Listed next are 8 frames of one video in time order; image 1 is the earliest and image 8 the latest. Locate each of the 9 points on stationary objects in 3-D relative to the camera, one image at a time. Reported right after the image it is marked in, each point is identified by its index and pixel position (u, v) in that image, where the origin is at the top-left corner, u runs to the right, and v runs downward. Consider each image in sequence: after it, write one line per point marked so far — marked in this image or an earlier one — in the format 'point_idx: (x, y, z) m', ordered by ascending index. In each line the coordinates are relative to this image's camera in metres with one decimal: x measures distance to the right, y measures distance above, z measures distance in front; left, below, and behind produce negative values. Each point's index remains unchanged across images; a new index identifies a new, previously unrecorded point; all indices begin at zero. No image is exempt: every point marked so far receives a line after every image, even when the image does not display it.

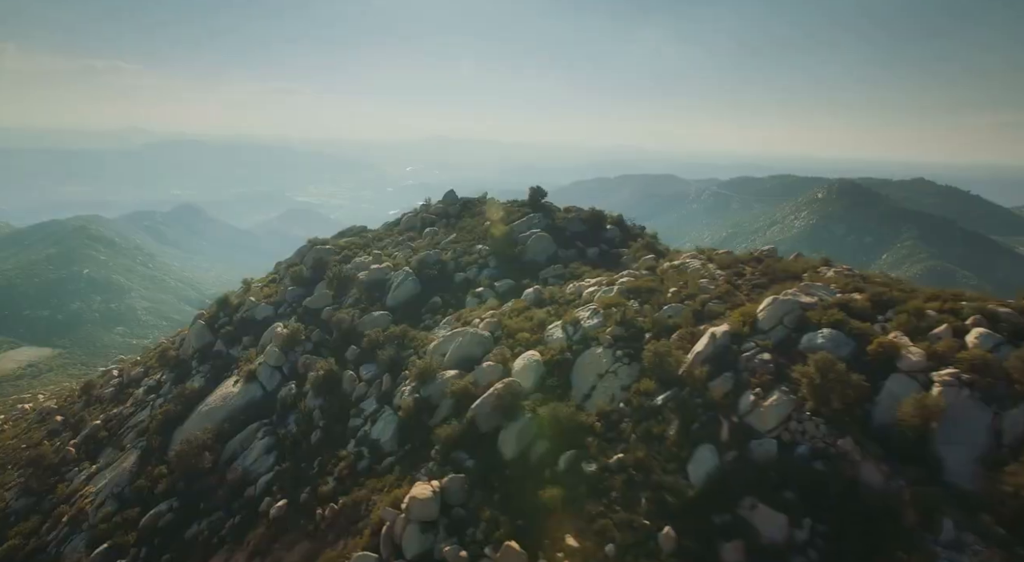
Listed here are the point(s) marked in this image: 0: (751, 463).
0: (+6.4, -4.8, +16.9) m
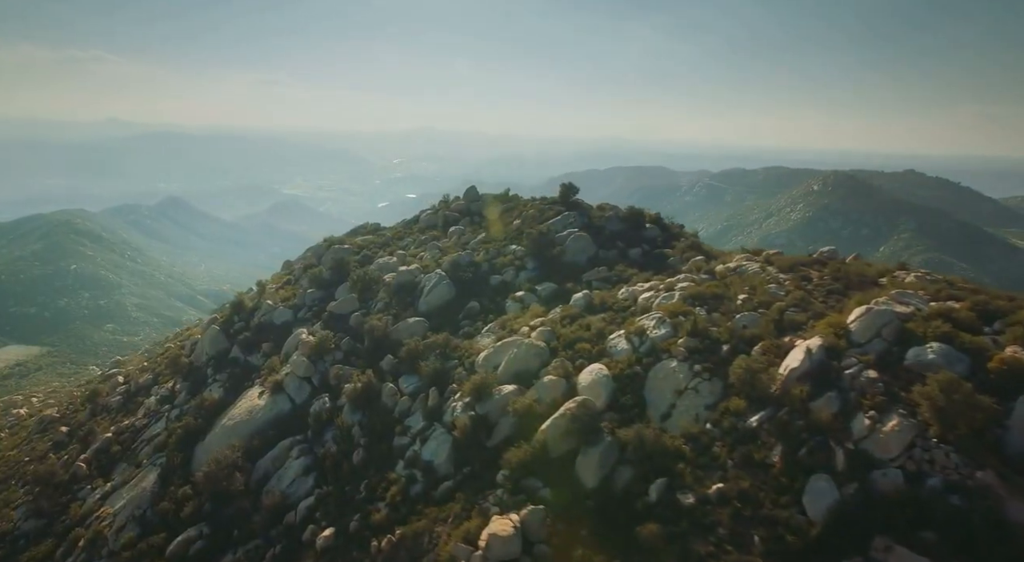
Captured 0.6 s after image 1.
0: (+8.7, -5.2, +15.2) m
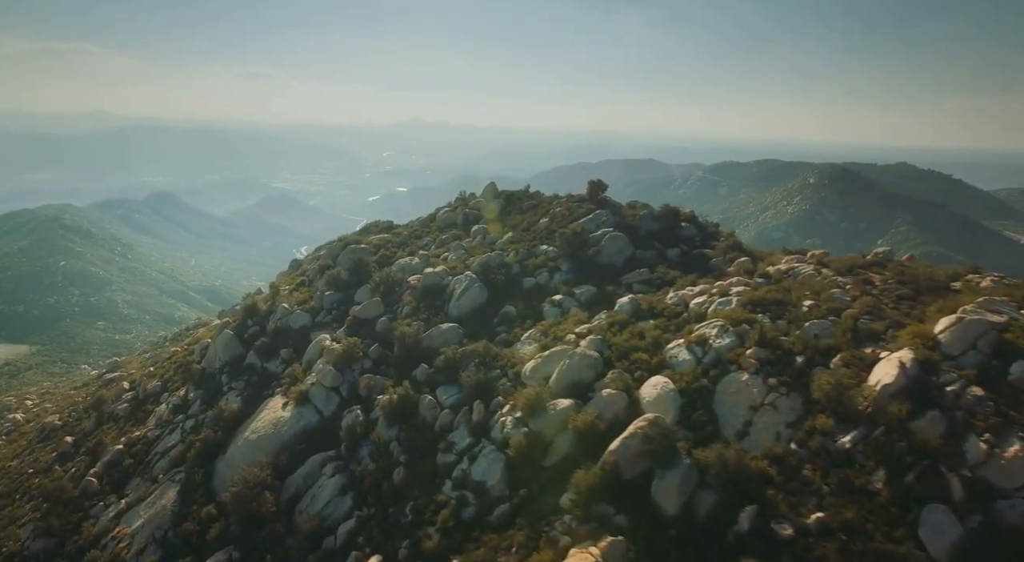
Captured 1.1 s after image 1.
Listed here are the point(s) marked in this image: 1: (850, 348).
0: (+10.7, -5.4, +13.9) m
1: (+10.5, -2.1, +19.8) m
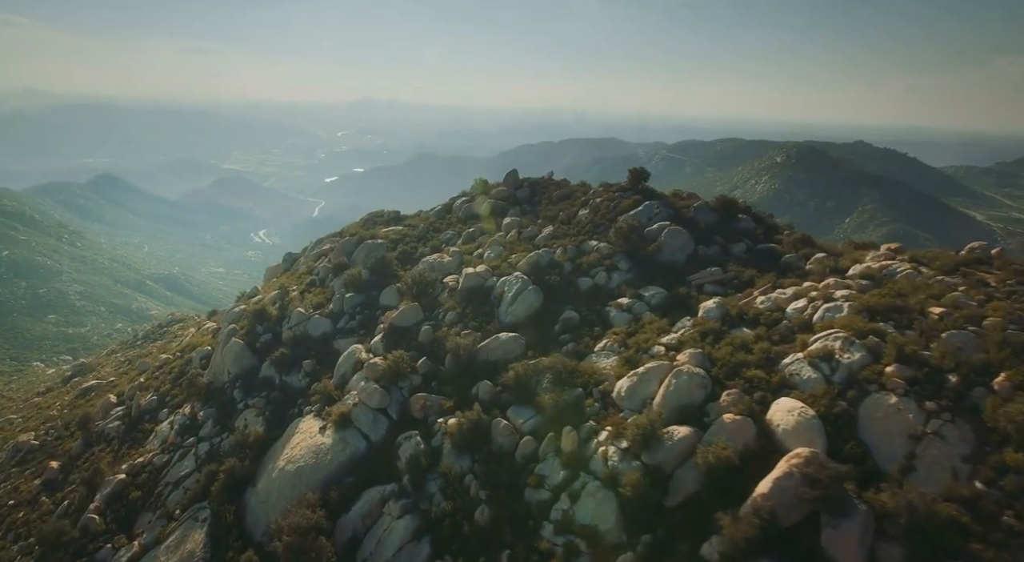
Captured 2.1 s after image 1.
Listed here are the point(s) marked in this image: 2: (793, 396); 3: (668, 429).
0: (+14.4, -5.9, +11.8) m
1: (+13.8, -2.3, +17.6) m
2: (+8.3, -3.4, +18.9) m
3: (+4.7, -4.5, +19.2) m
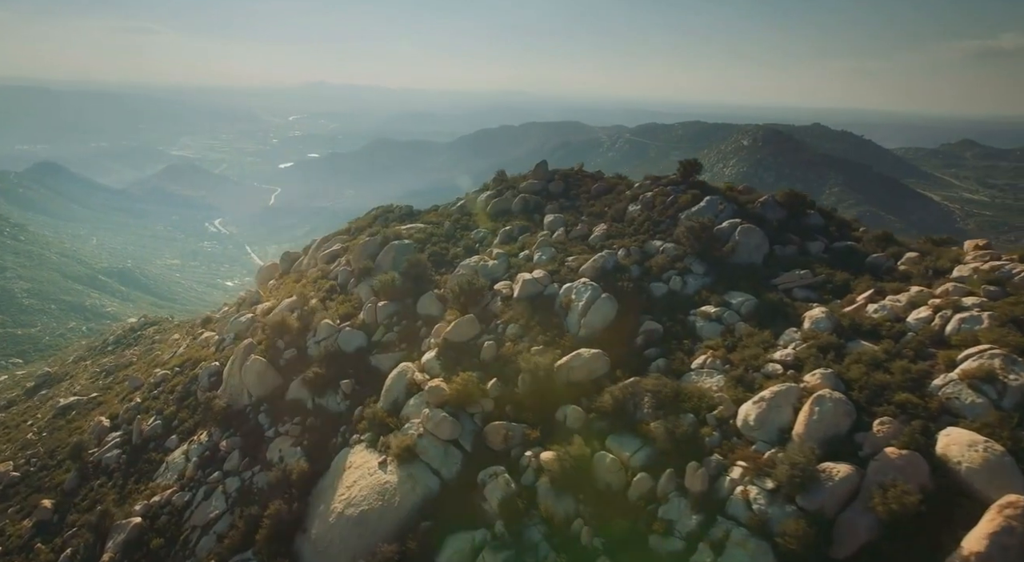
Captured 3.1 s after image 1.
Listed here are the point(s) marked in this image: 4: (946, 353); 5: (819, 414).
0: (+18.4, -6.3, +10.2) m
1: (+17.3, -2.6, +15.8) m
2: (+11.8, -3.8, +16.7) m
3: (+8.2, -4.9, +16.9) m
4: (+13.0, -2.1, +19.3) m
5: (+8.5, -3.8, +18.0) m
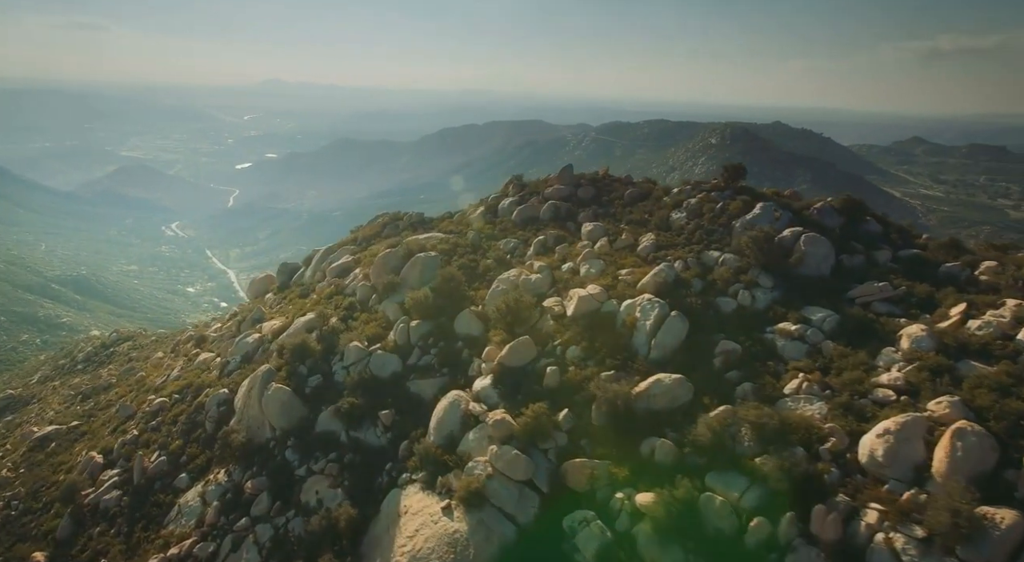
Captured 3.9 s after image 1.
0: (+21.7, -6.7, +9.1) m
1: (+20.2, -3.0, +14.6) m
2: (+14.6, -4.3, +15.3) m
3: (+11.0, -5.5, +15.2) m
4: (+15.7, -2.6, +17.9) m
5: (+11.3, -4.3, +16.3) m
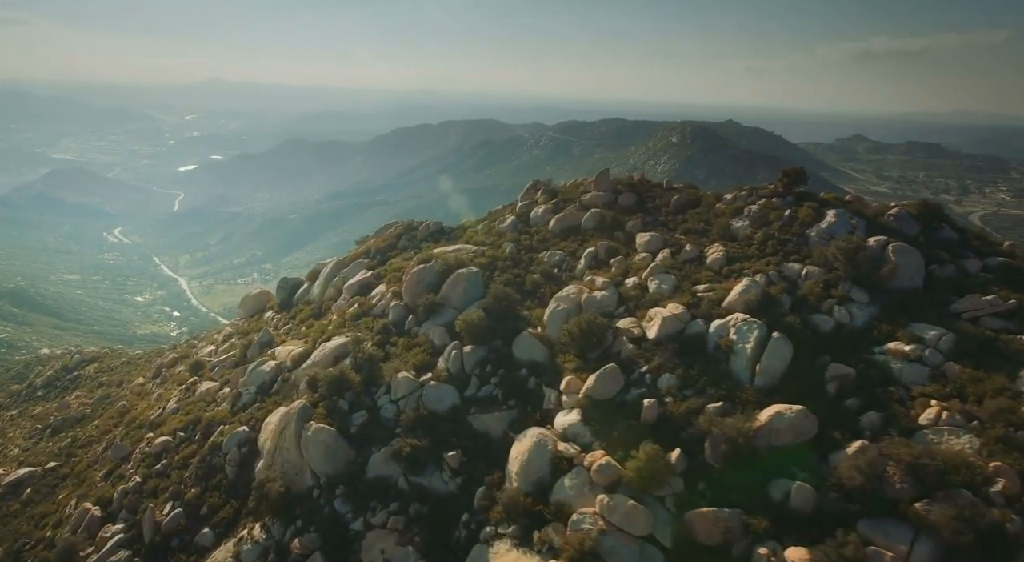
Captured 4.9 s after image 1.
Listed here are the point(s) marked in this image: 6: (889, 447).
0: (+25.7, -7.0, +8.1) m
1: (+23.7, -3.4, +13.6) m
2: (+18.2, -4.7, +13.8) m
3: (+14.6, -6.0, +13.5) m
4: (+19.0, -3.0, +16.5) m
5: (+14.8, -4.8, +14.6) m
6: (+10.4, -4.6, +17.6) m
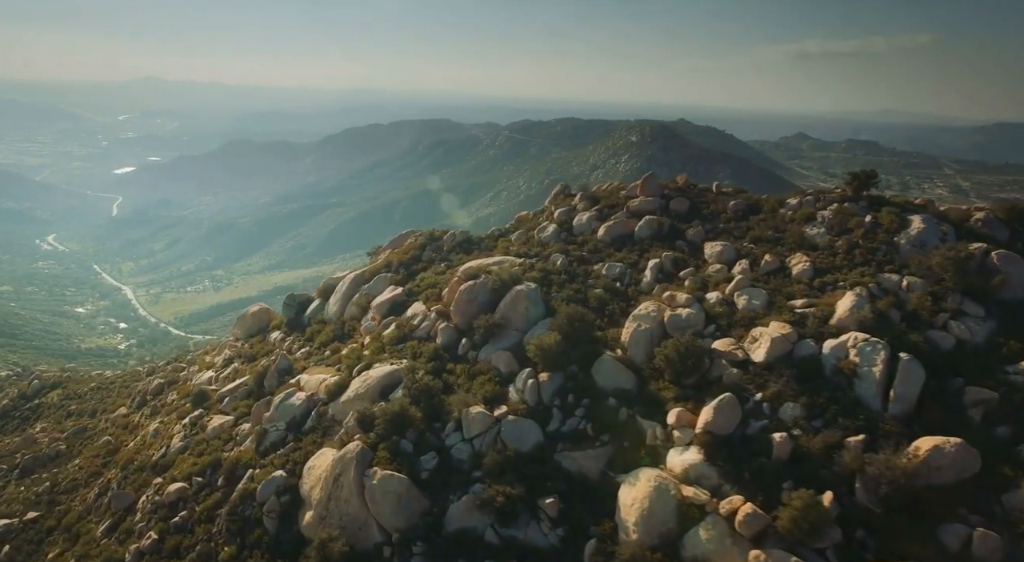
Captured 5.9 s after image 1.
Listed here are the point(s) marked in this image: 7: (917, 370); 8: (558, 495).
0: (+30.0, -7.1, +7.5) m
1: (+27.5, -3.5, +12.8) m
2: (+22.0, -5.0, +12.6) m
3: (+18.5, -6.4, +12.0) m
4: (+22.6, -3.3, +15.4) m
5: (+18.6, -5.2, +13.1) m
6: (+14.0, -5.1, +15.9) m
7: (+12.3, -2.7, +19.3) m
8: (+1.4, -6.7, +19.8) m
